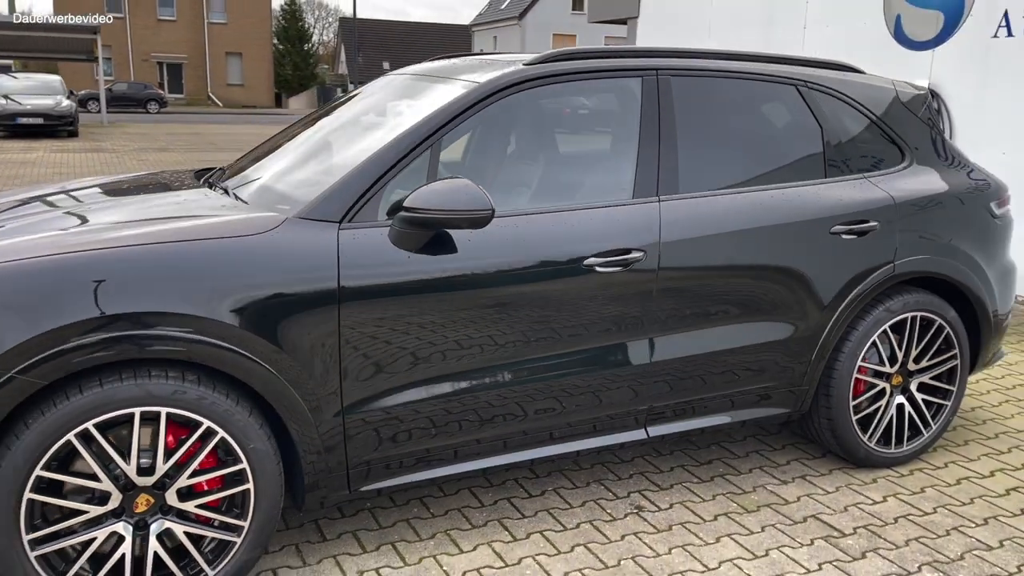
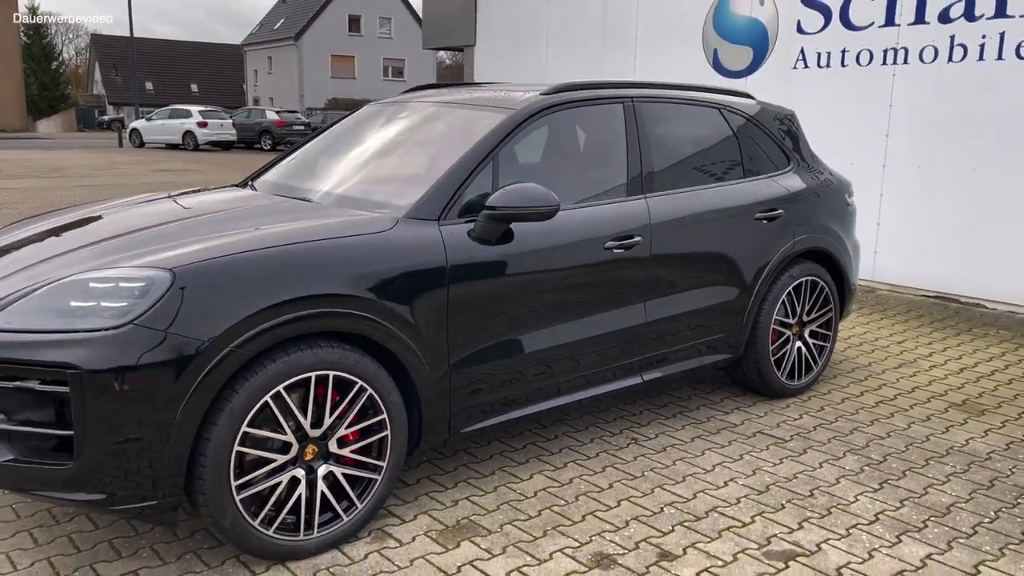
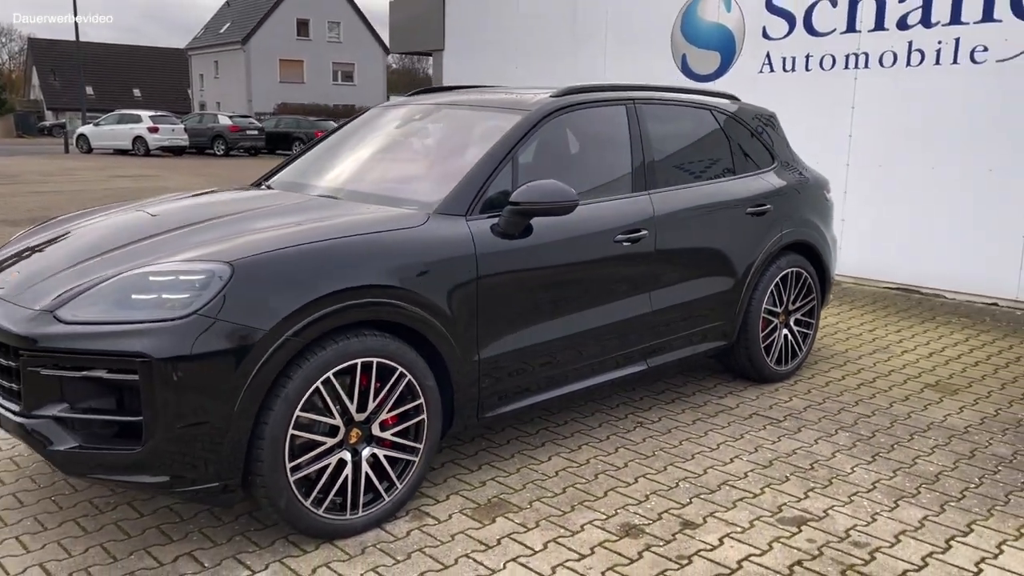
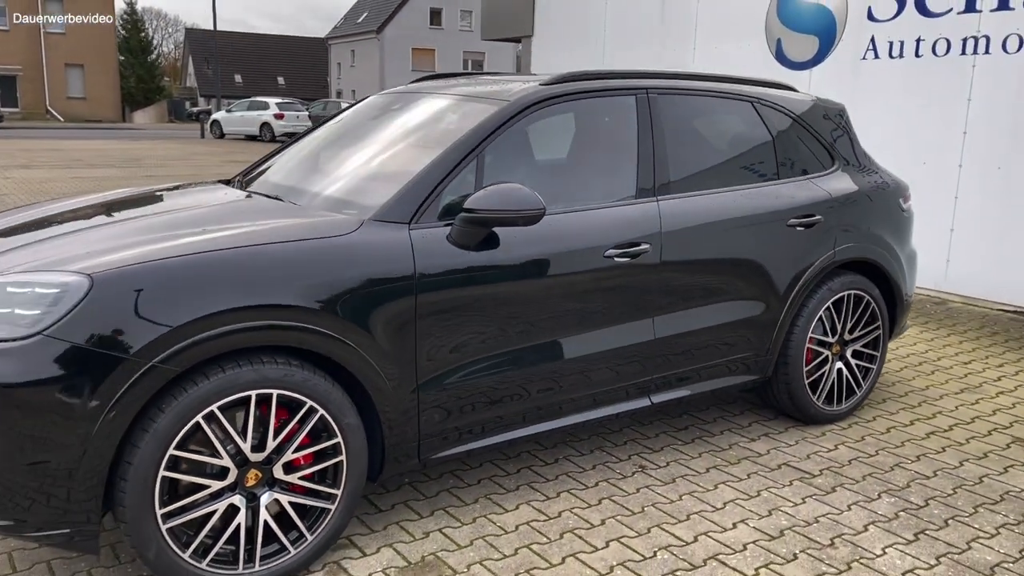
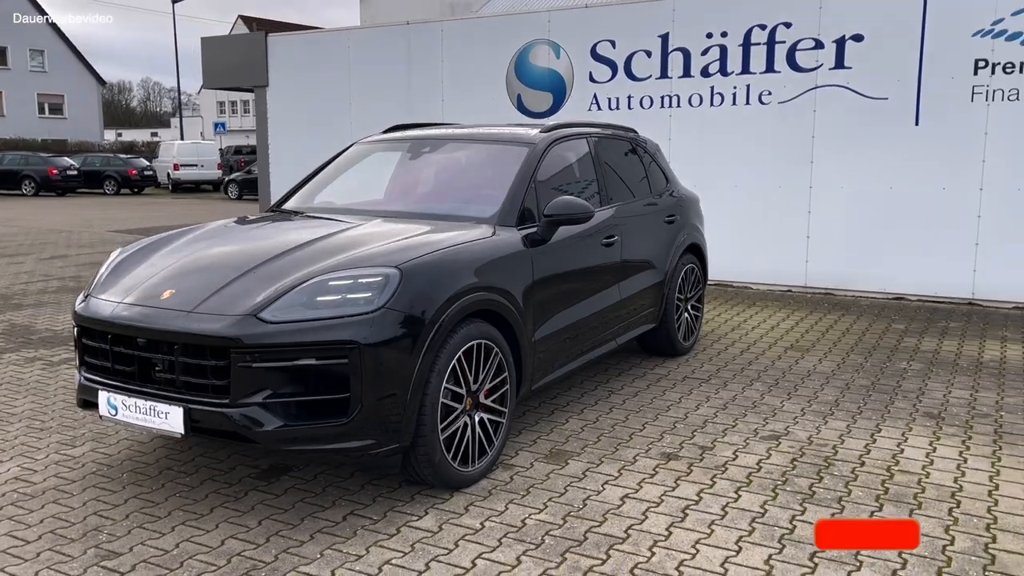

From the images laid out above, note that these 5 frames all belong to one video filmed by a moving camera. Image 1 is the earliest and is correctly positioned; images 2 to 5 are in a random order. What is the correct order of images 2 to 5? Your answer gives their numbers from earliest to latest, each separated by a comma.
4, 2, 3, 5
